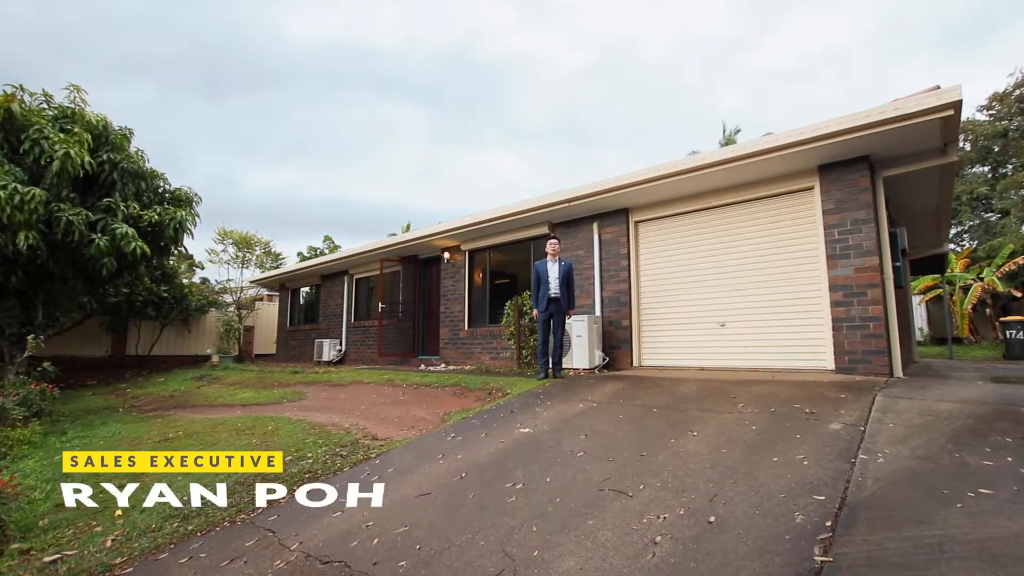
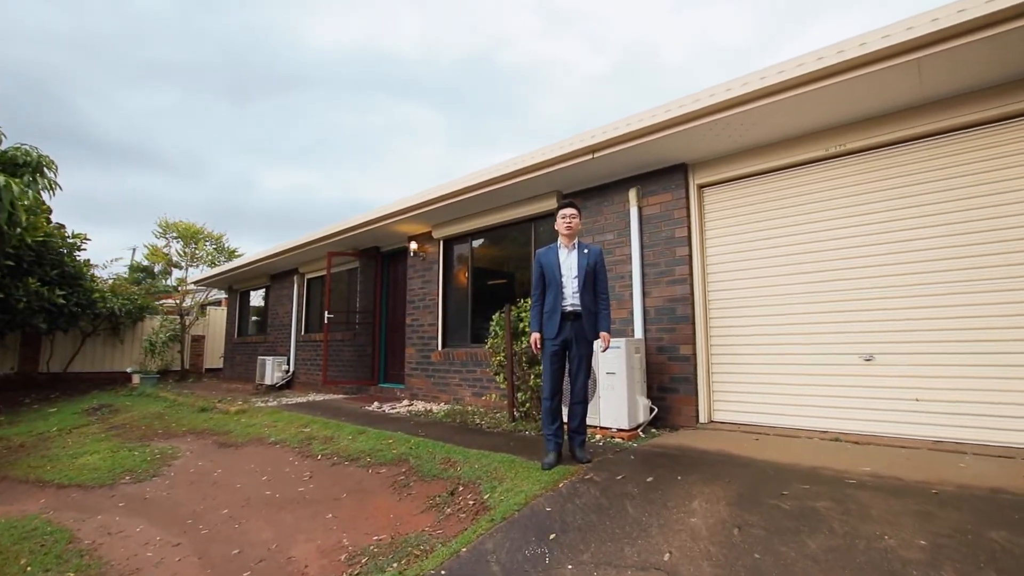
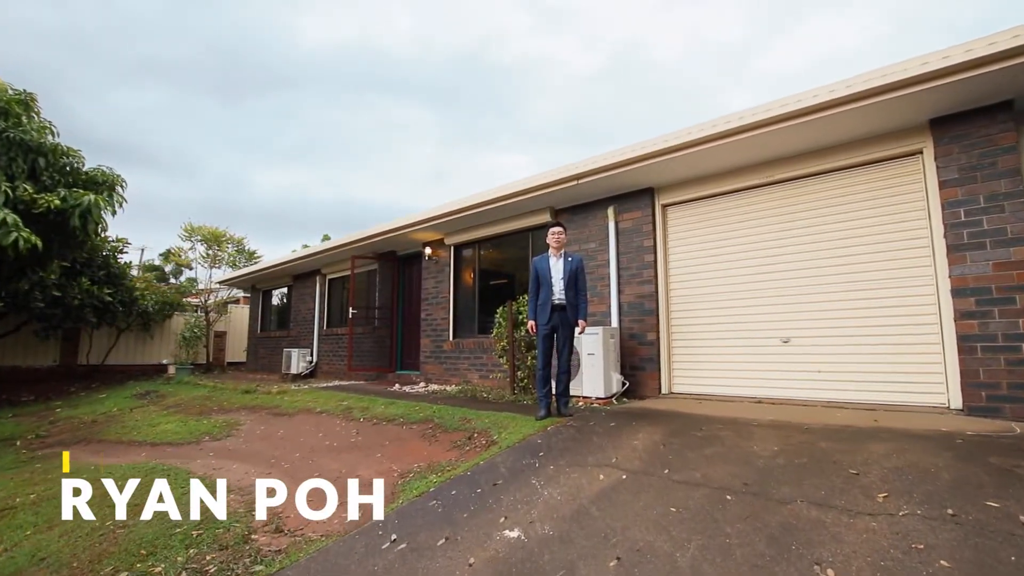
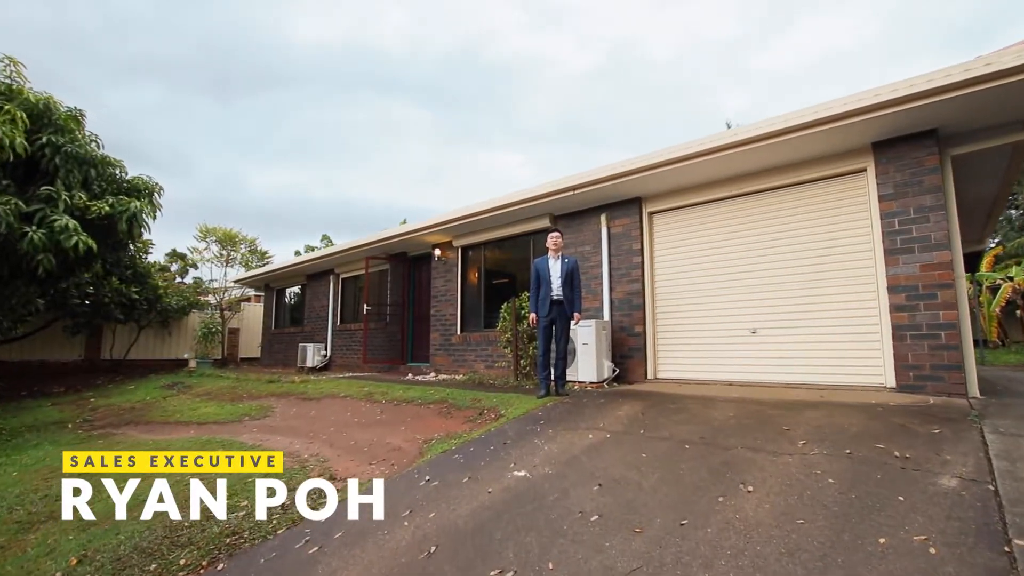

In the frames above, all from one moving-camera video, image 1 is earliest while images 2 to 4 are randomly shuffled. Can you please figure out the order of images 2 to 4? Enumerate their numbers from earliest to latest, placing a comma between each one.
4, 3, 2
